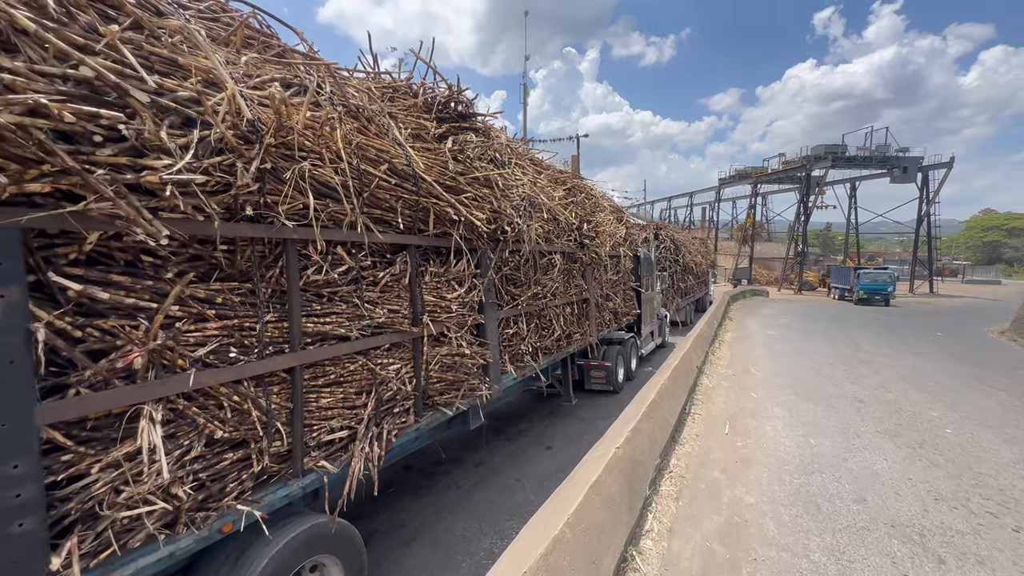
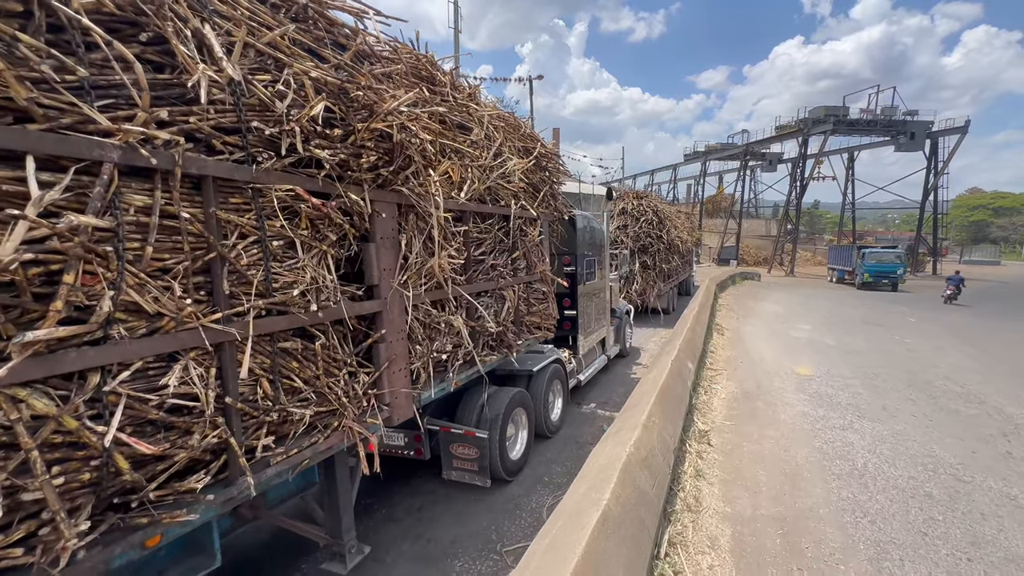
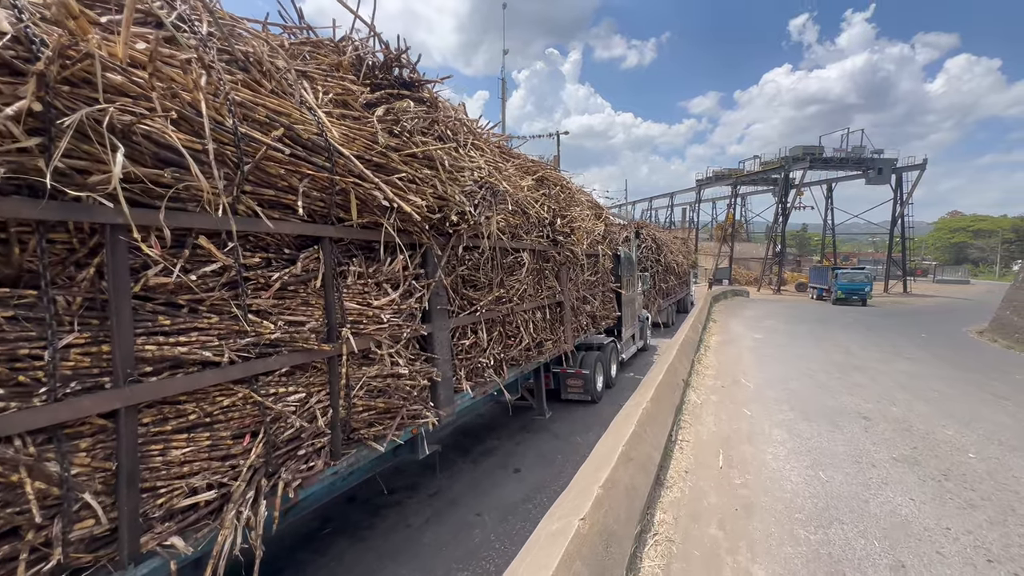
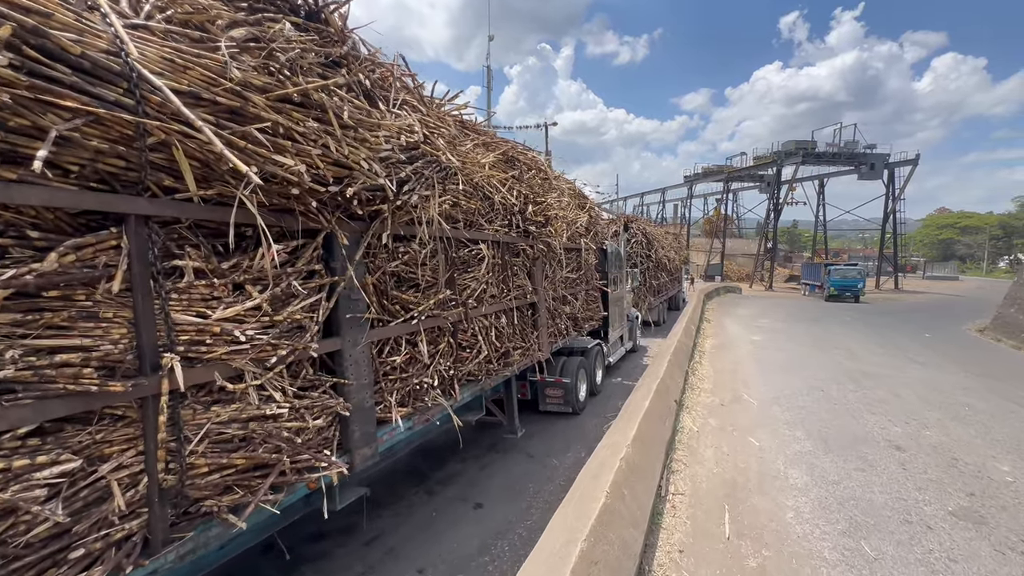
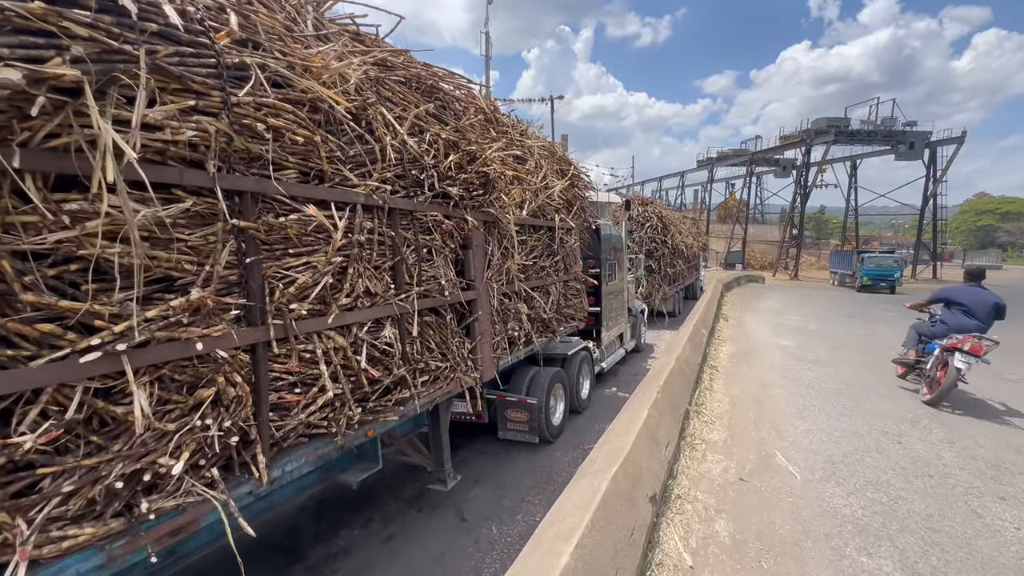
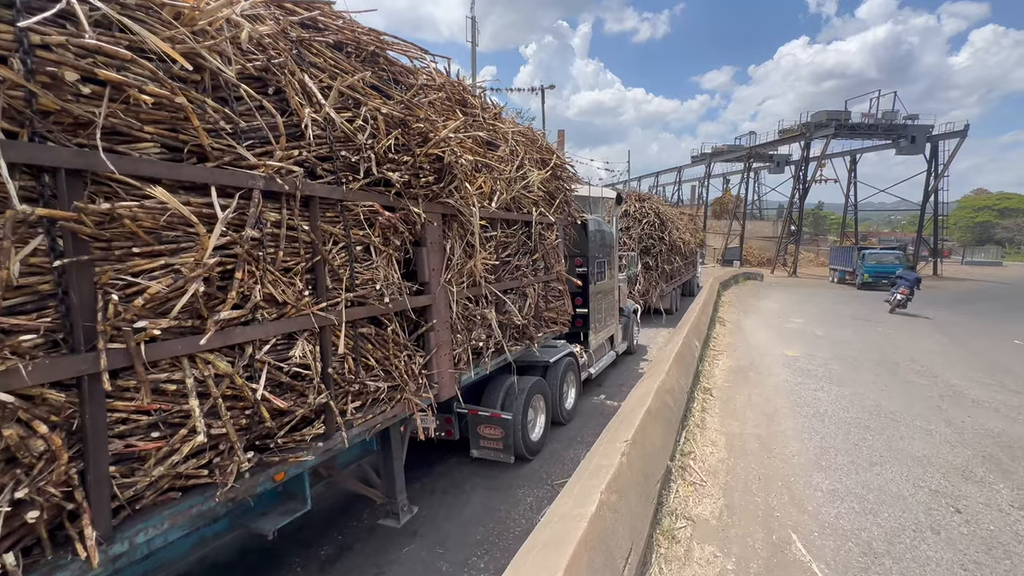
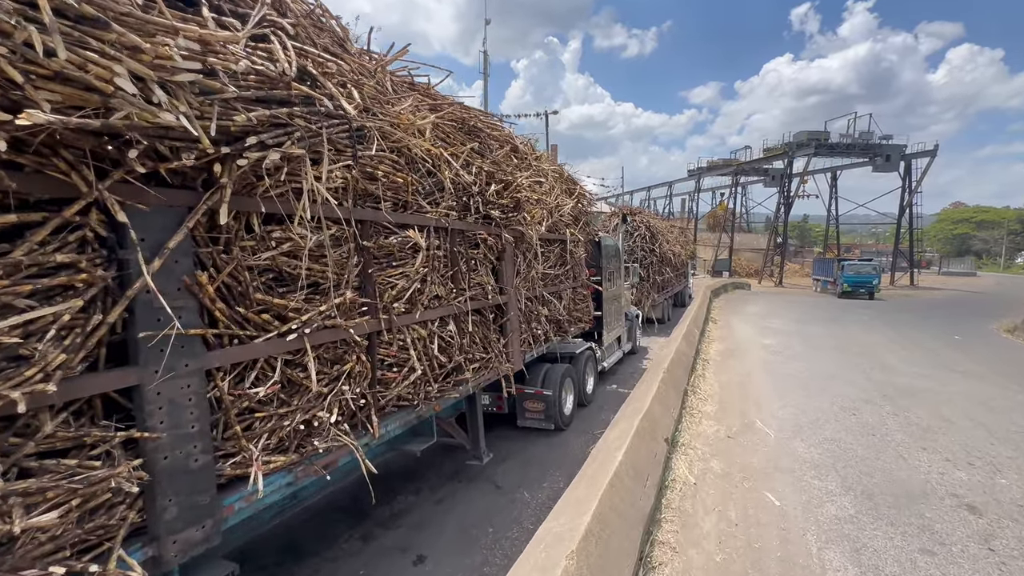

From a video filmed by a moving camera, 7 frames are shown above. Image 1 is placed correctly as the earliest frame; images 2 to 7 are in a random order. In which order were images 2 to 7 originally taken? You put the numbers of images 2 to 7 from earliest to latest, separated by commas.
3, 4, 7, 5, 6, 2
